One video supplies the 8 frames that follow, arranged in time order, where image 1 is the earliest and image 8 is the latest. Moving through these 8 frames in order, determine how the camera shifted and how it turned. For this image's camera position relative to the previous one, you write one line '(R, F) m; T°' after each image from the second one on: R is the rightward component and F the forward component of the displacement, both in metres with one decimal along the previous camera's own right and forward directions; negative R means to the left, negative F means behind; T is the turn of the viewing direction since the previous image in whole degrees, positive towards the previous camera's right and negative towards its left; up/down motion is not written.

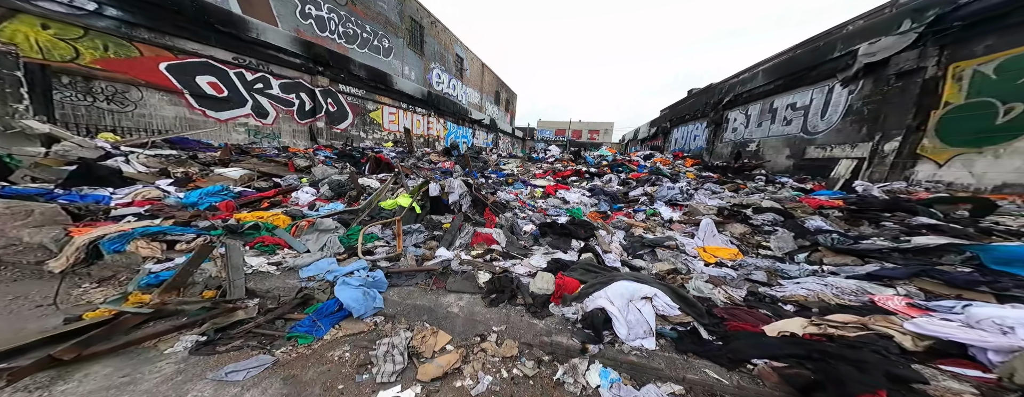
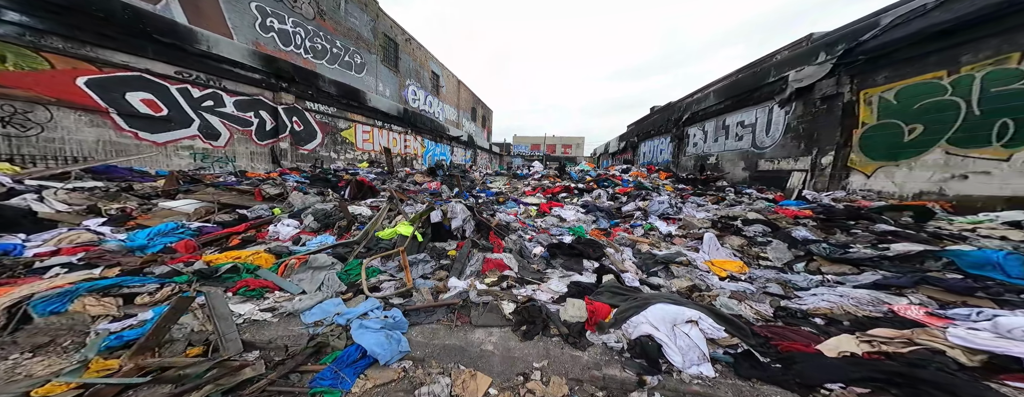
(-0.2, 0.0) m; +7°
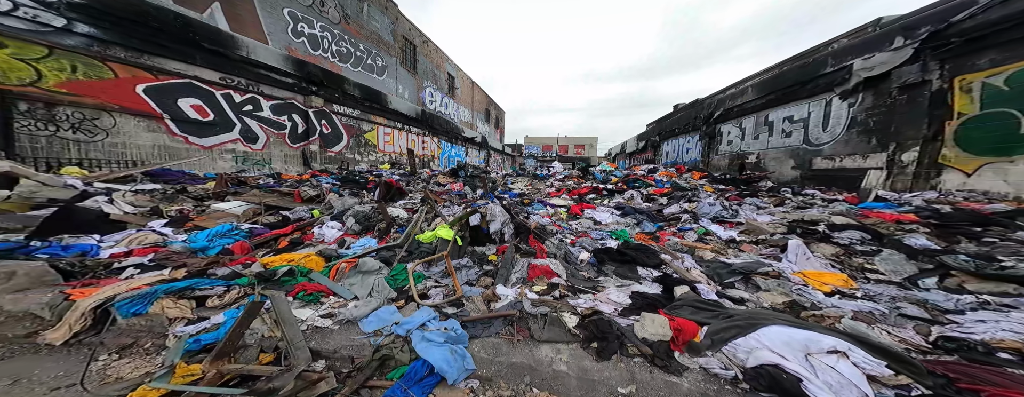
(-0.2, +0.1) m; -3°
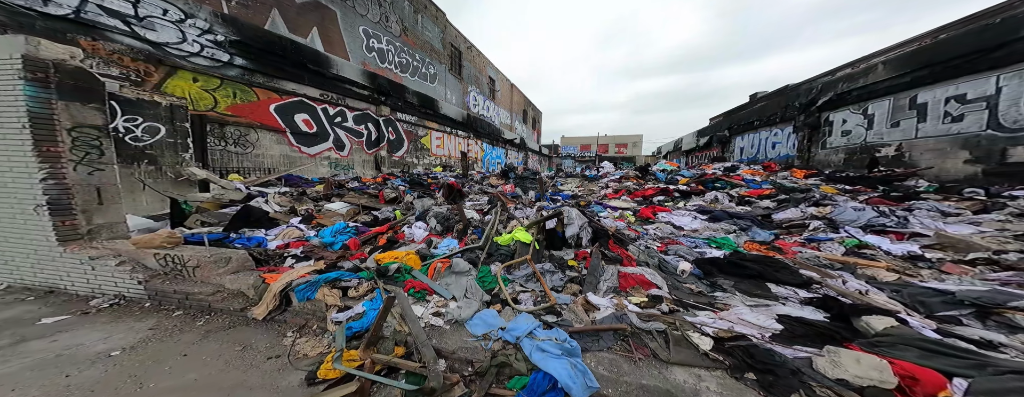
(-0.3, 0.0) m; -11°
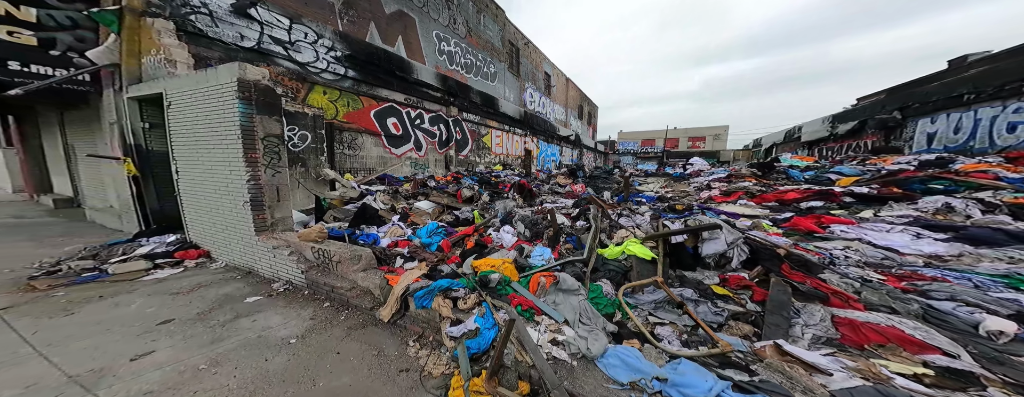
(-0.4, +0.3) m; -14°
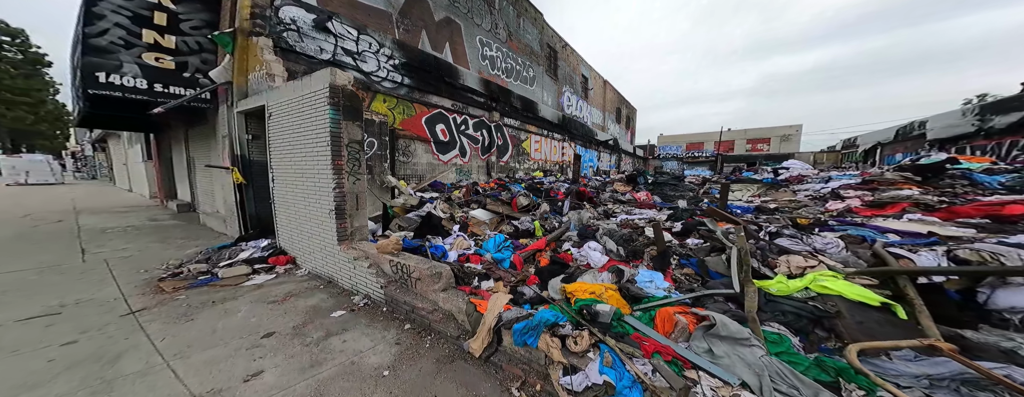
(-0.8, +0.5) m; -8°
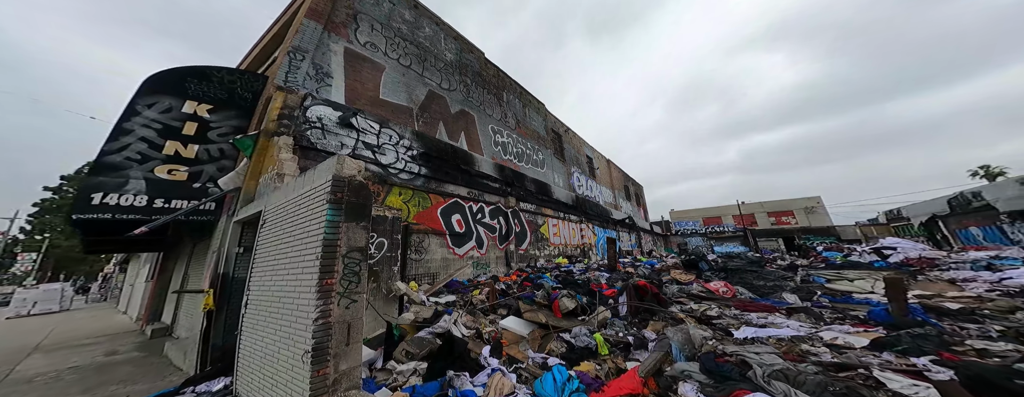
(-0.7, +1.5) m; -2°
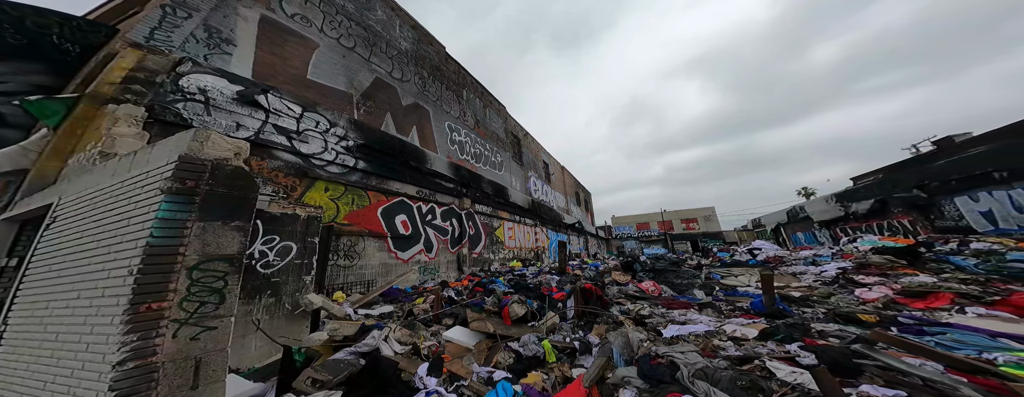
(+0.2, +0.4) m; +9°
